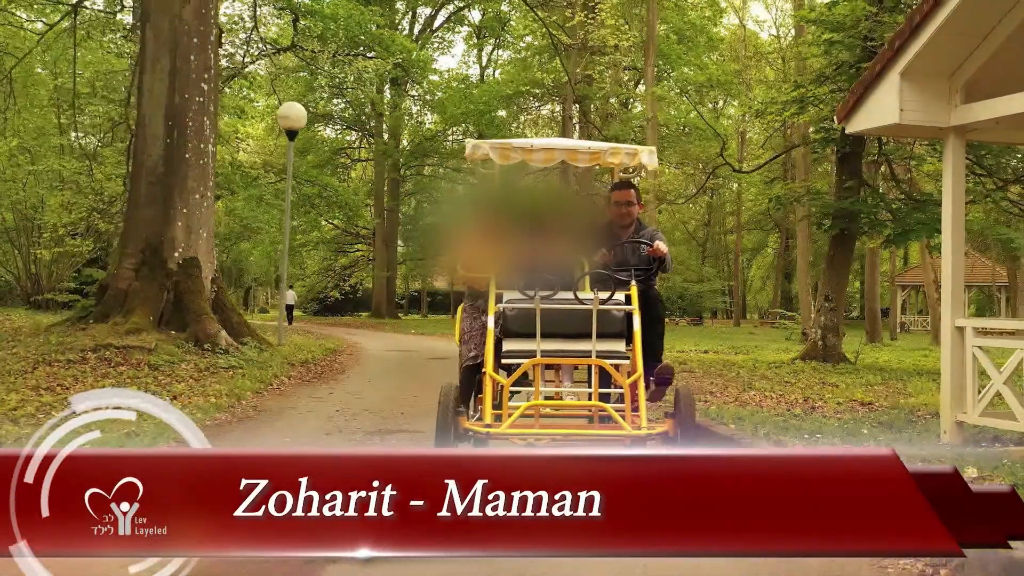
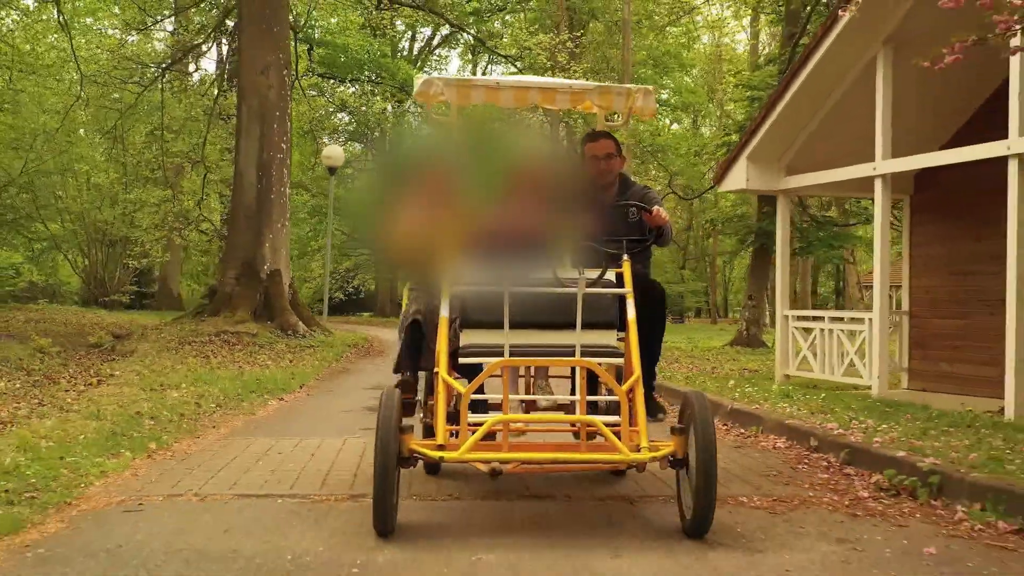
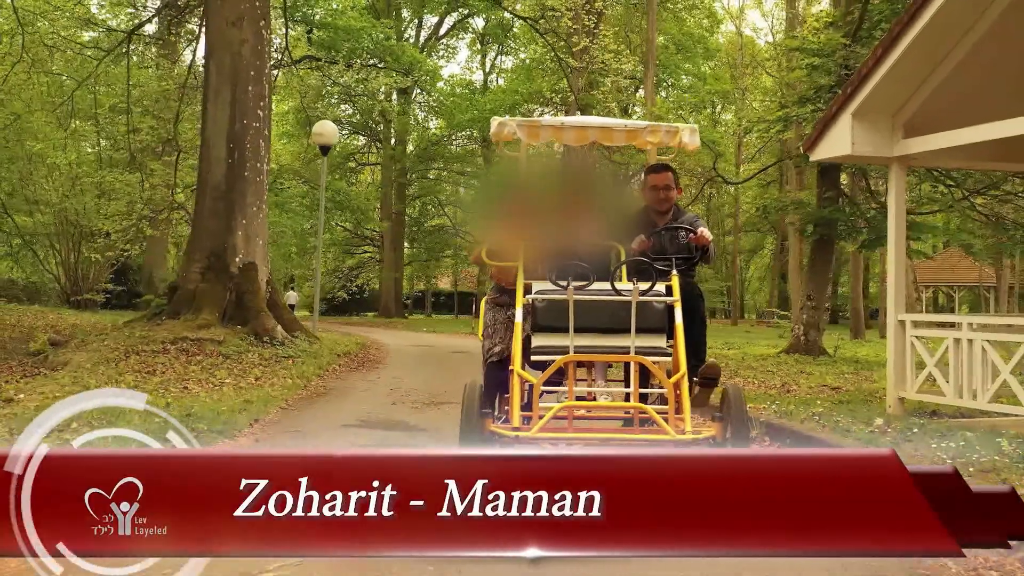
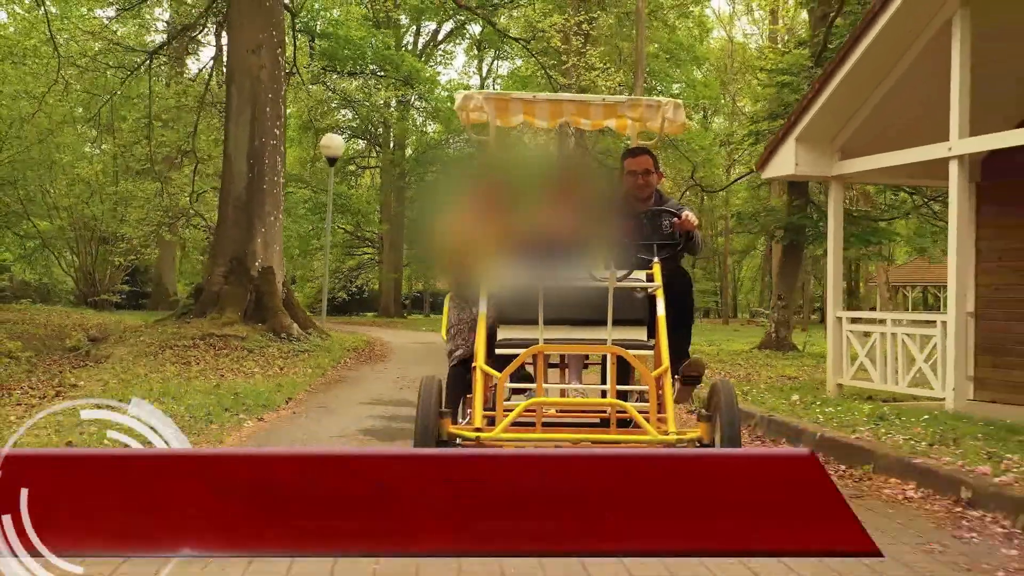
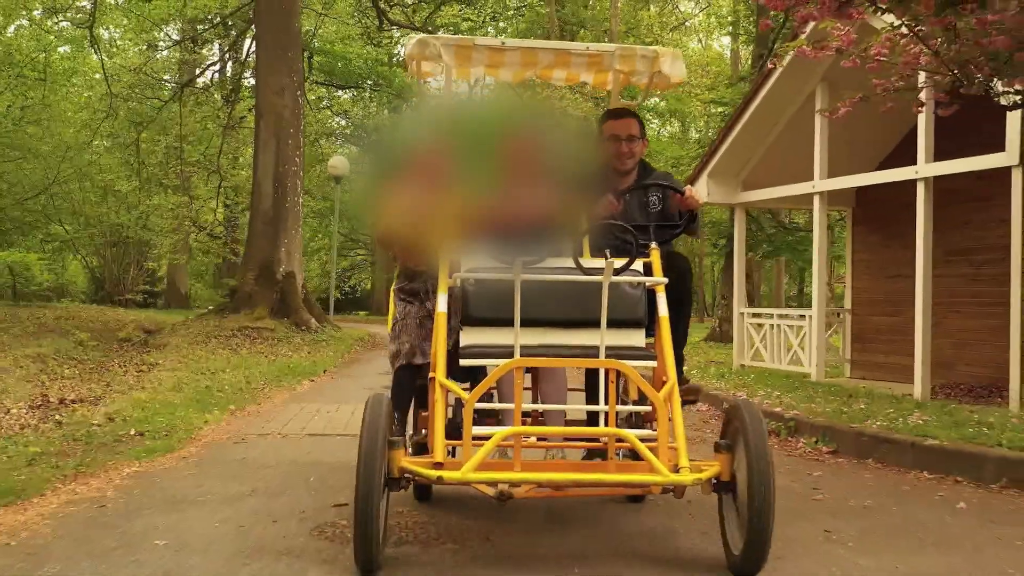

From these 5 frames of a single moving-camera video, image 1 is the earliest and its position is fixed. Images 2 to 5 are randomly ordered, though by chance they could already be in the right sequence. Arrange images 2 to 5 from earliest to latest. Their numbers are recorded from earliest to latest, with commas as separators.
3, 4, 2, 5
